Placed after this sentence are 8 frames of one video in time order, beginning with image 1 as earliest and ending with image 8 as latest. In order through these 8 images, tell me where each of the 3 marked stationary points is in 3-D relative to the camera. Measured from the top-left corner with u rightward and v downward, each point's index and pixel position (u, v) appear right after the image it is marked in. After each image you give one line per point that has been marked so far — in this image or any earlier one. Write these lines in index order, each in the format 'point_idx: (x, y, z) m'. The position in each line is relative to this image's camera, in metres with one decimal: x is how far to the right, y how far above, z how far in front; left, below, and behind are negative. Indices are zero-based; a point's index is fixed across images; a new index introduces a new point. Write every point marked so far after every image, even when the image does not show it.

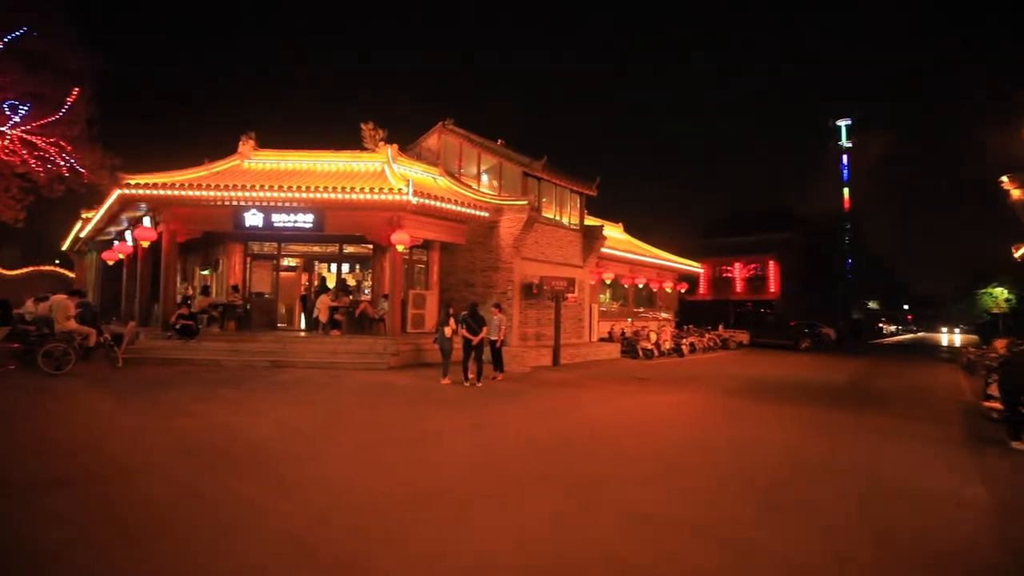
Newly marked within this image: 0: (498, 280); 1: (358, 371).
0: (-0.4, +0.3, +17.1) m
1: (-4.2, -2.3, +13.5) m
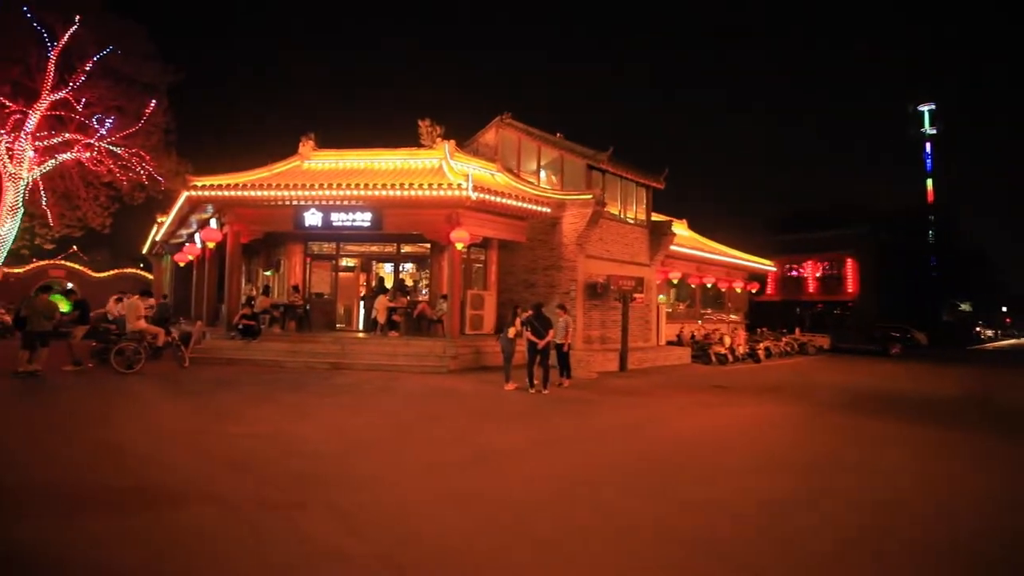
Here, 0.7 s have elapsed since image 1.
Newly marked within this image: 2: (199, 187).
0: (+1.6, +0.3, +16.1) m
1: (-2.4, -2.3, +12.9) m
2: (-9.6, +3.1, +15.1) m
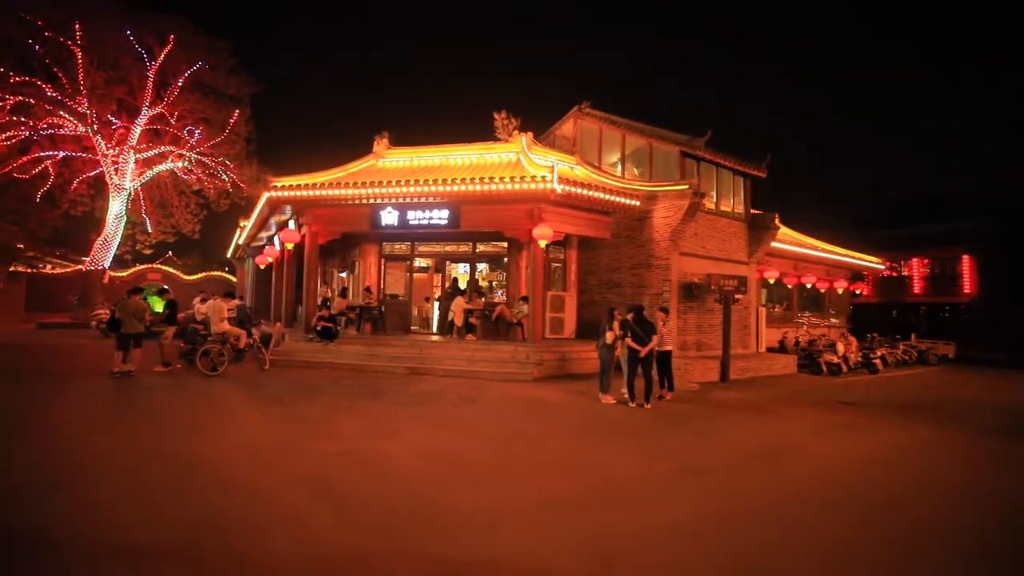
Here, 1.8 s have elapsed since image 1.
0: (+4.2, +0.2, +14.6) m
1: (-0.2, -2.3, +11.9) m
2: (-7.1, +3.1, +15.0) m
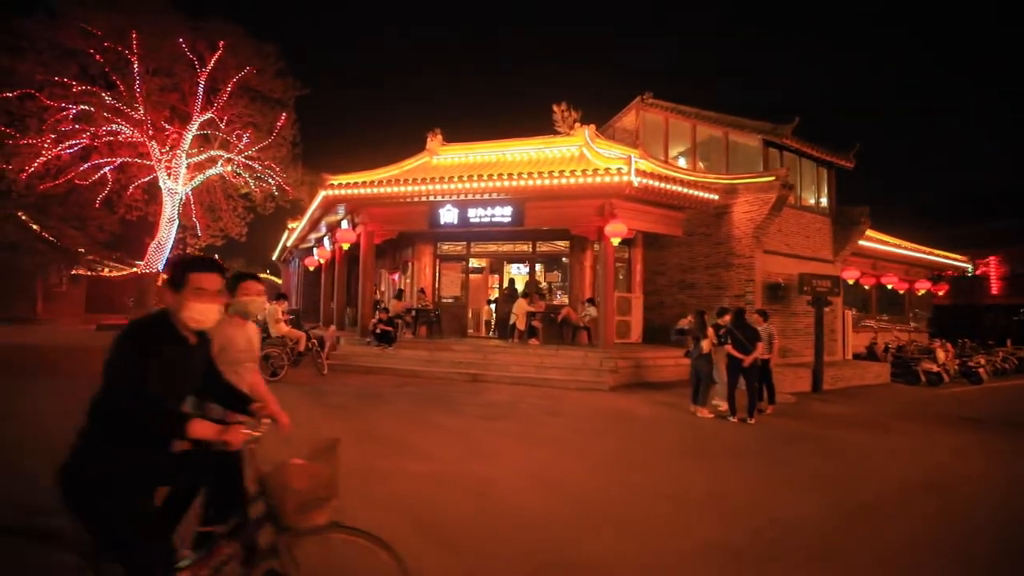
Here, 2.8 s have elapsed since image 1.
0: (+6.0, +0.2, +13.4) m
1: (+1.5, -2.4, +11.0) m
2: (-5.2, +3.0, +14.5) m
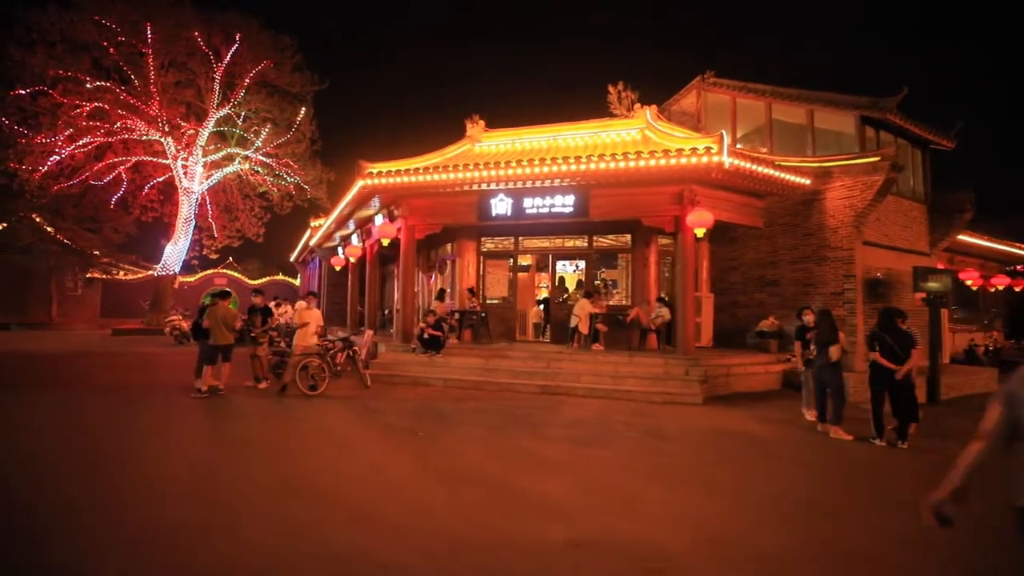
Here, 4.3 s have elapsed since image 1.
0: (+7.6, +0.3, +11.8) m
1: (+3.0, -2.3, +9.5) m
2: (-3.7, +3.0, +13.1) m
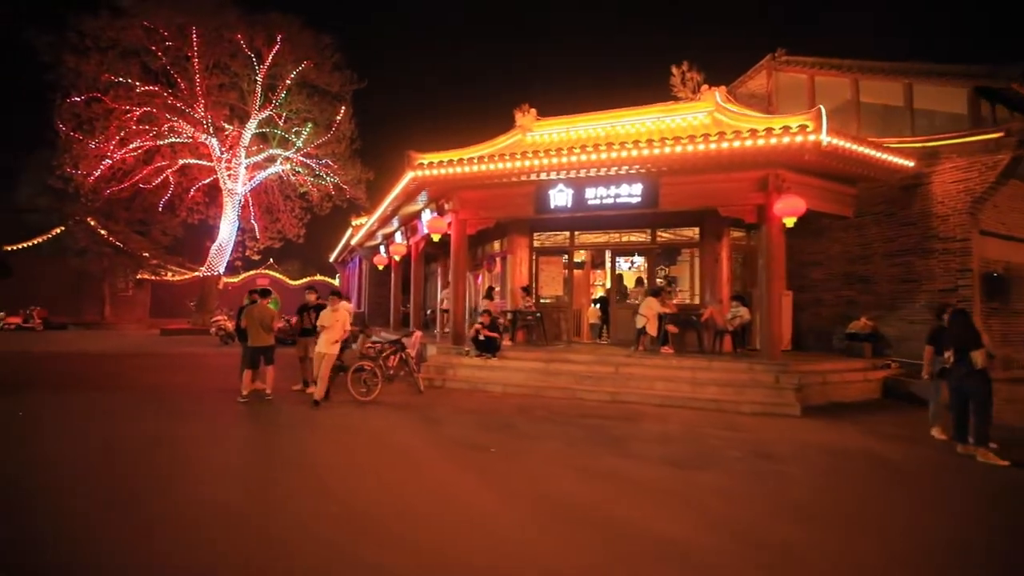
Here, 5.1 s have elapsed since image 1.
0: (+8.9, +0.4, +10.4) m
1: (+4.2, -2.3, +8.4) m
2: (-2.2, +3.1, +12.4) m
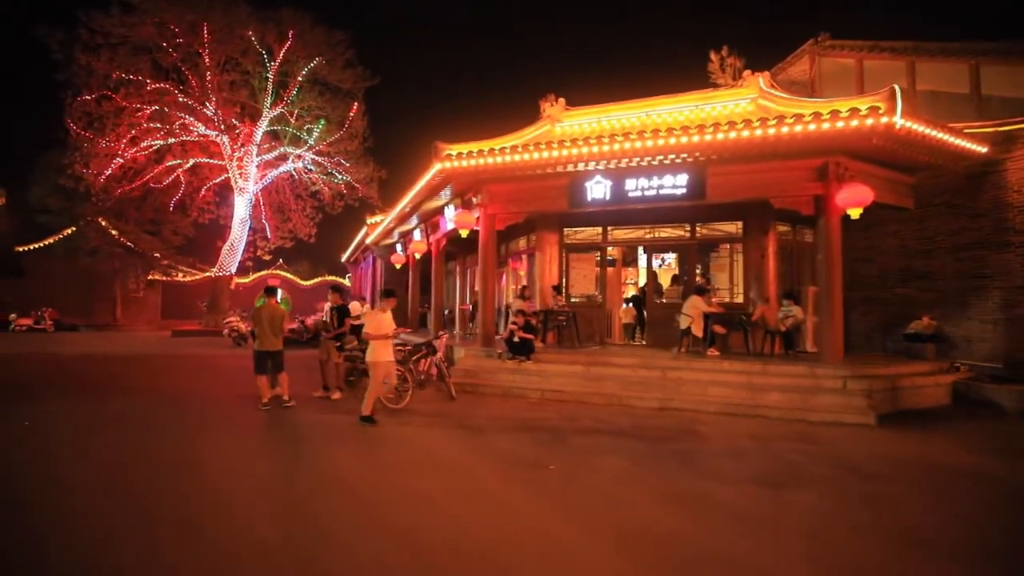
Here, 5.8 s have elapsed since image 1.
0: (+9.7, +0.4, +9.6) m
1: (+4.9, -2.2, +7.6) m
2: (-1.5, +3.1, +11.7) m
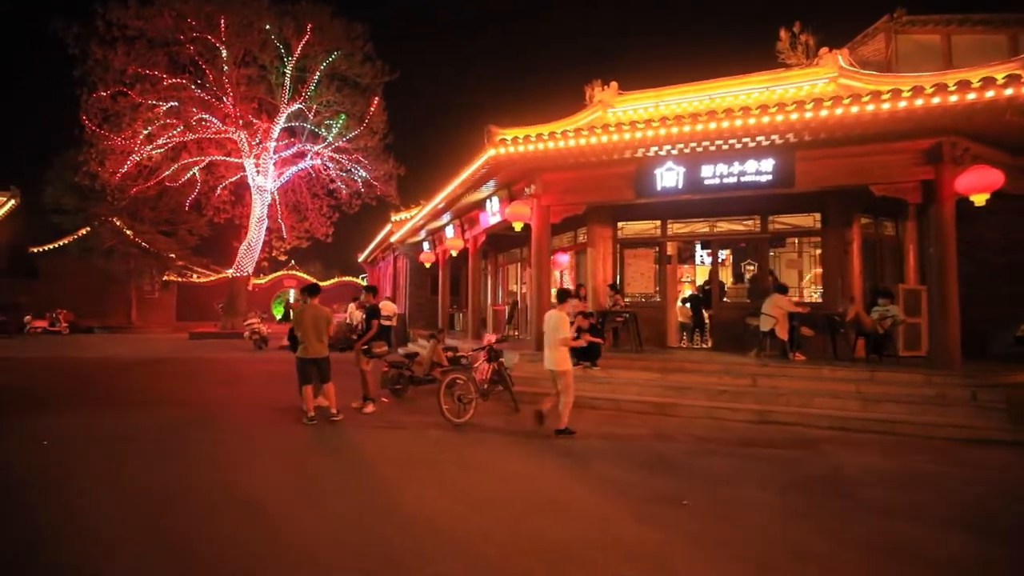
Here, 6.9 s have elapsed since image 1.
0: (+10.9, +0.5, +8.4) m
1: (+6.2, -2.2, +6.5) m
2: (-0.2, +3.1, +10.7) m
